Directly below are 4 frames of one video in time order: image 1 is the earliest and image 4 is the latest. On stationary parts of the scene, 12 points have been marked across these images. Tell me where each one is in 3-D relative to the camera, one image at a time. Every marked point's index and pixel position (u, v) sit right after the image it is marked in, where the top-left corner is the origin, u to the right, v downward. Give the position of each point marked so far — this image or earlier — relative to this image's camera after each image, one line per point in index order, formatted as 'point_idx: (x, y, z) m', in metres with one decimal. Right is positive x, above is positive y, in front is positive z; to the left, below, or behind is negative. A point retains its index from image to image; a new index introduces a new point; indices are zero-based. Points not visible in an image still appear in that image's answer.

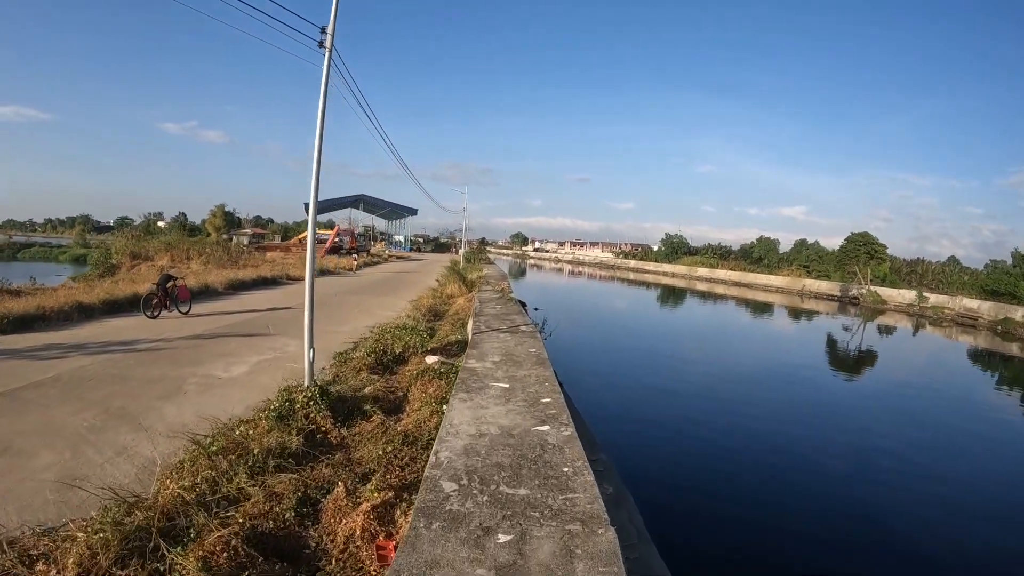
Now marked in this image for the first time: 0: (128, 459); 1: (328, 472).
0: (-3.0, -1.3, +3.9) m
1: (-1.3, -1.2, +3.4) m
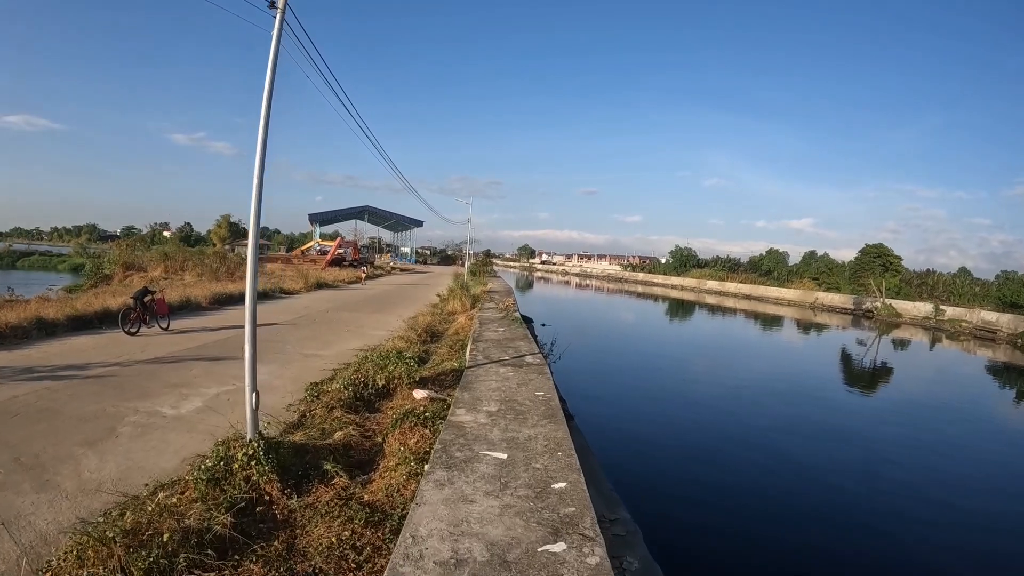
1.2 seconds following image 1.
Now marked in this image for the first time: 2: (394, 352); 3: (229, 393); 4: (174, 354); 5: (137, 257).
0: (-3.0, -1.5, +3.0) m
1: (-1.3, -1.4, +2.5) m
2: (-1.5, -0.8, +6.3) m
3: (-2.9, -1.1, +5.2) m
4: (-4.5, -0.9, +6.7) m
5: (-14.4, +1.2, +19.4) m
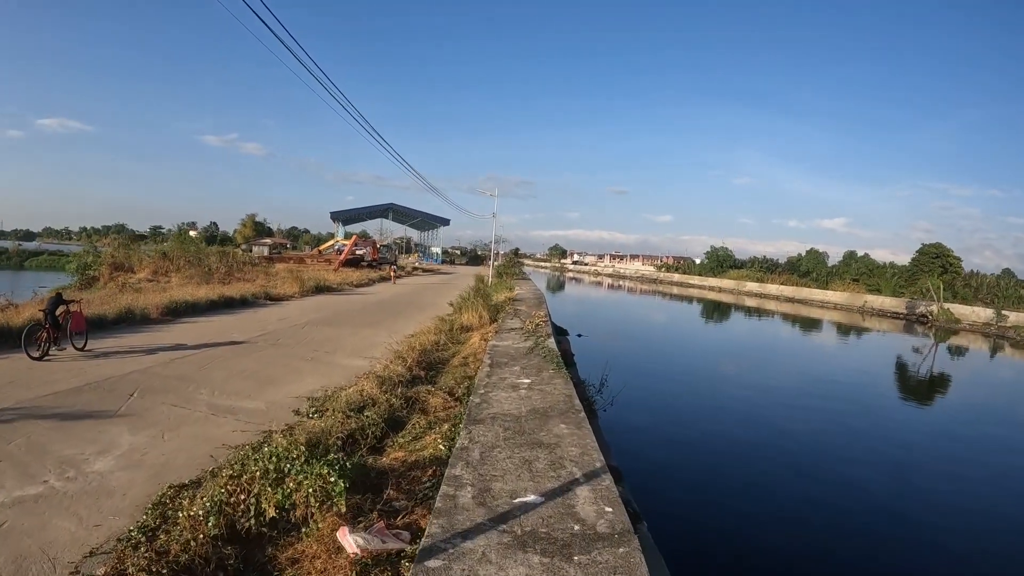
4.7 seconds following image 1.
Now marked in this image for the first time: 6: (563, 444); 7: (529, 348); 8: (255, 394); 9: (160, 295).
0: (-2.9, -1.6, +0.6) m
1: (-1.3, -1.5, 0.0) m
2: (-1.3, -0.9, +3.9) m
3: (-2.7, -1.2, +2.8) m
4: (-4.3, -1.0, +4.4) m
5: (-13.4, +1.1, +17.6) m
6: (+0.2, -0.7, +2.4) m
7: (+0.1, -0.6, +5.0) m
8: (-2.3, -1.0, +4.6) m
9: (-7.6, -0.2, +10.9) m
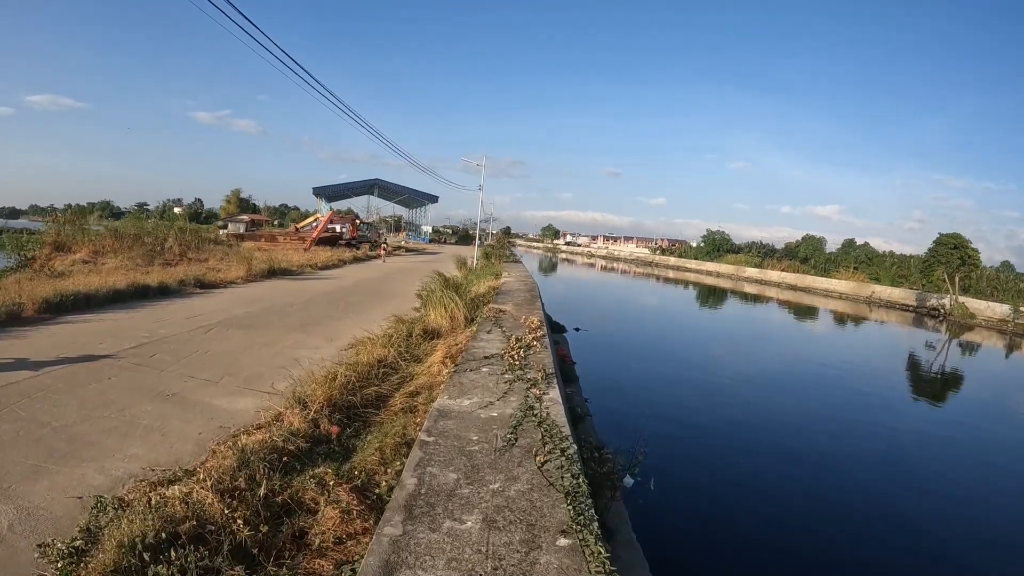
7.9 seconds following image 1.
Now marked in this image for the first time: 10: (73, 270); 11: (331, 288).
0: (-3.1, -1.7, -1.4) m
1: (-1.4, -1.7, -2.0) m
2: (-1.4, -1.0, +1.8) m
3: (-2.9, -1.3, +0.7) m
4: (-4.4, -1.0, +2.4) m
5: (-13.6, +1.7, +15.5) m
6: (+0.1, -0.9, +0.3) m
7: (0.0, -0.6, +2.9) m
8: (-2.5, -1.0, +2.5) m
9: (-7.7, +0.1, +8.8) m
10: (-9.7, +0.4, +11.1) m
11: (-3.6, -0.1, +10.3) m
